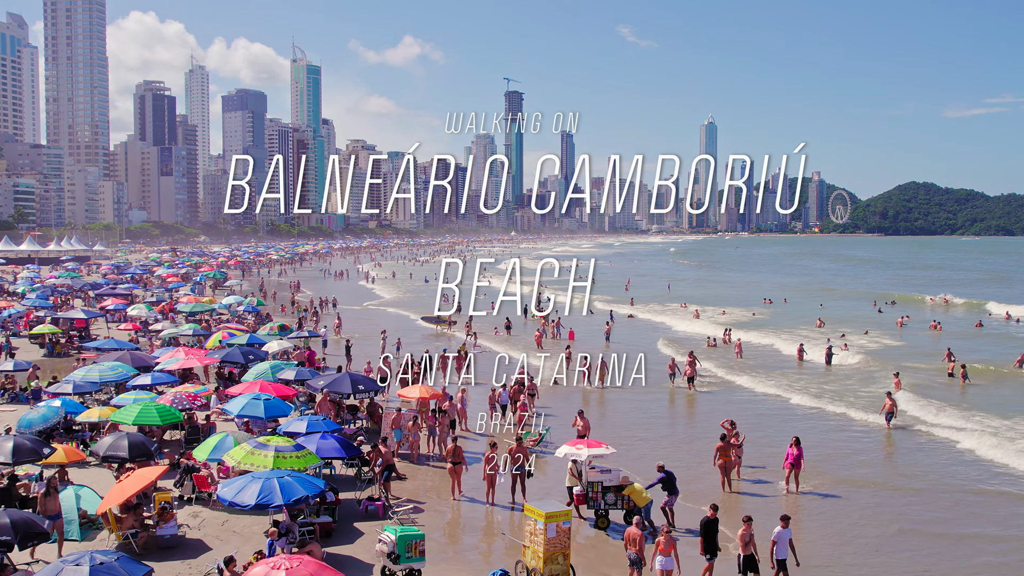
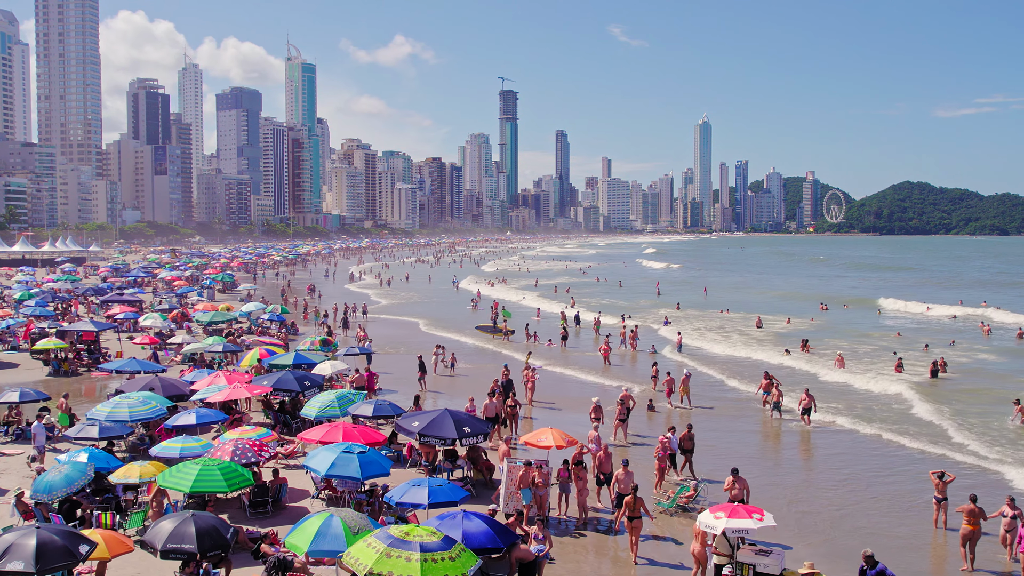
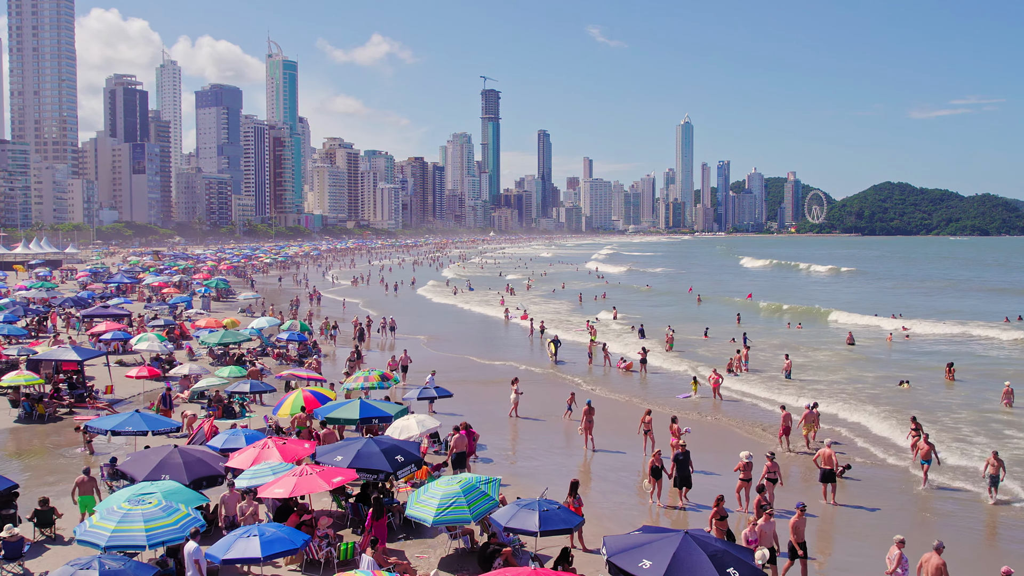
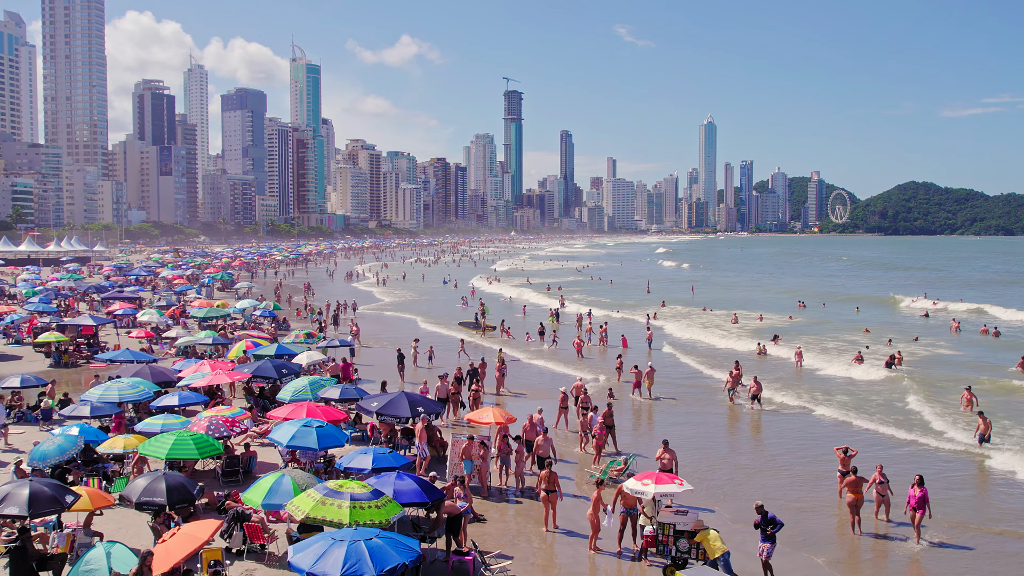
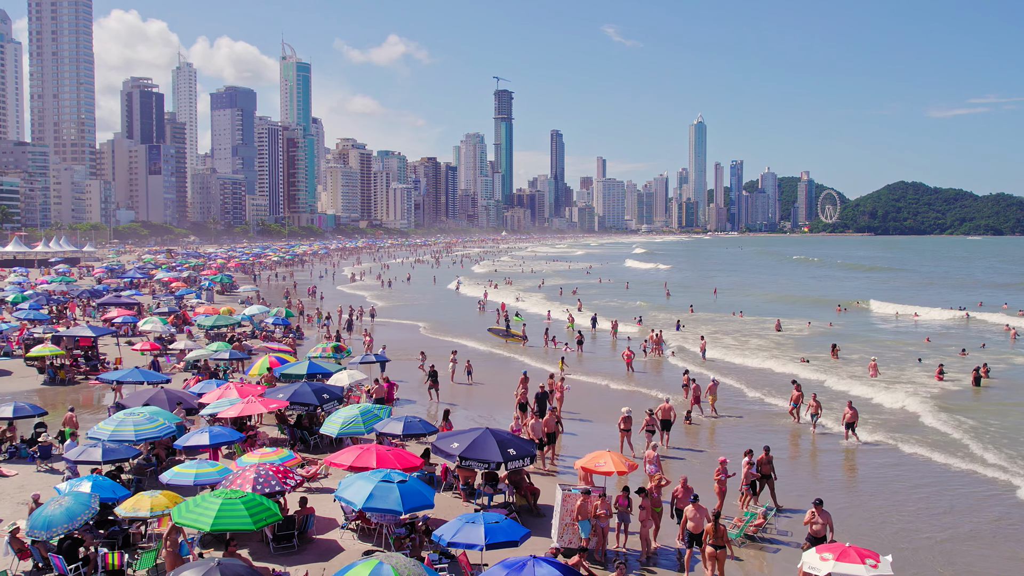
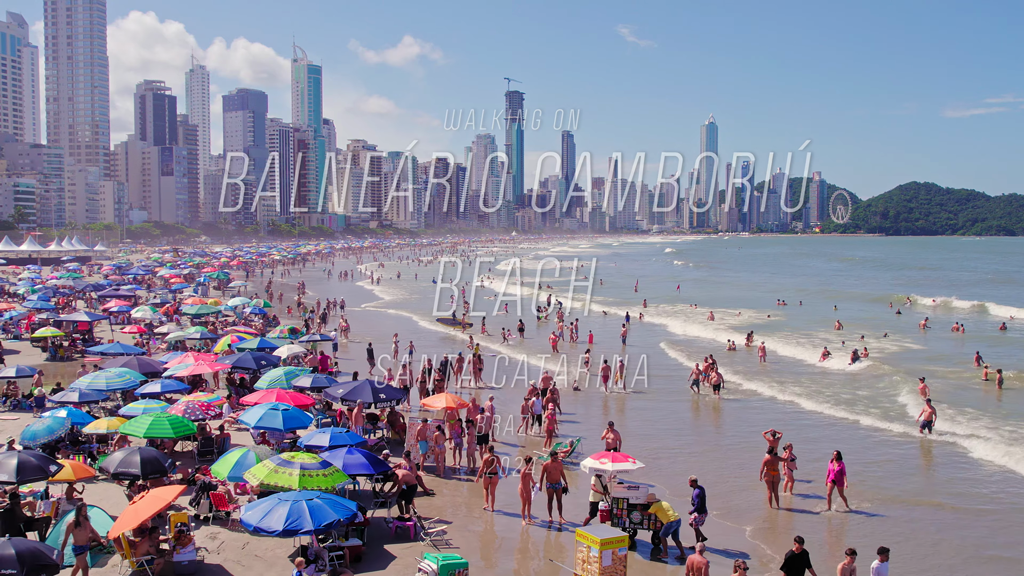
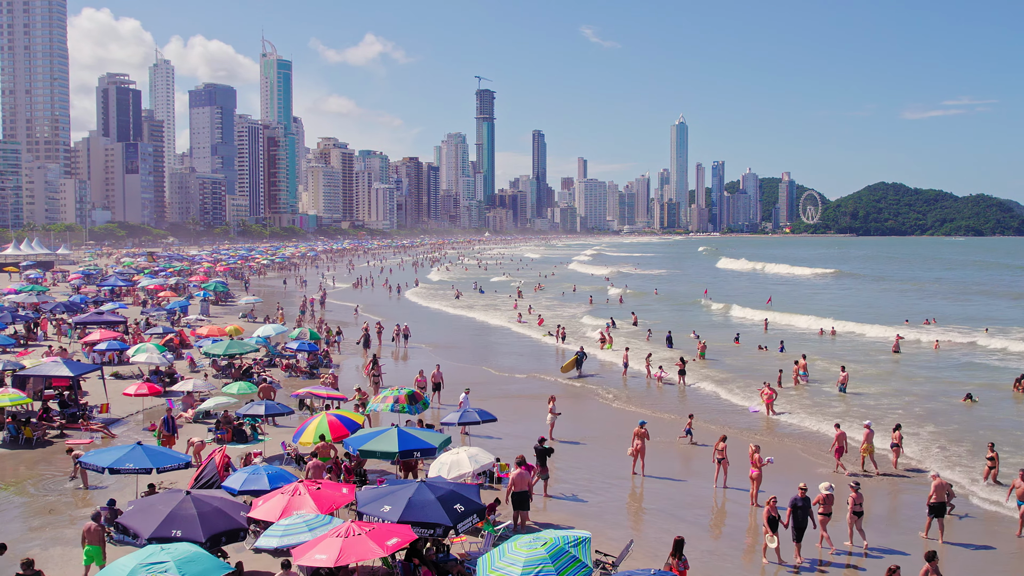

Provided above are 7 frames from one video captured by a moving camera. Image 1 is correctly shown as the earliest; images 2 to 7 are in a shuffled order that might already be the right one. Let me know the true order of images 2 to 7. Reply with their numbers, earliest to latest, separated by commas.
6, 4, 2, 5, 3, 7
